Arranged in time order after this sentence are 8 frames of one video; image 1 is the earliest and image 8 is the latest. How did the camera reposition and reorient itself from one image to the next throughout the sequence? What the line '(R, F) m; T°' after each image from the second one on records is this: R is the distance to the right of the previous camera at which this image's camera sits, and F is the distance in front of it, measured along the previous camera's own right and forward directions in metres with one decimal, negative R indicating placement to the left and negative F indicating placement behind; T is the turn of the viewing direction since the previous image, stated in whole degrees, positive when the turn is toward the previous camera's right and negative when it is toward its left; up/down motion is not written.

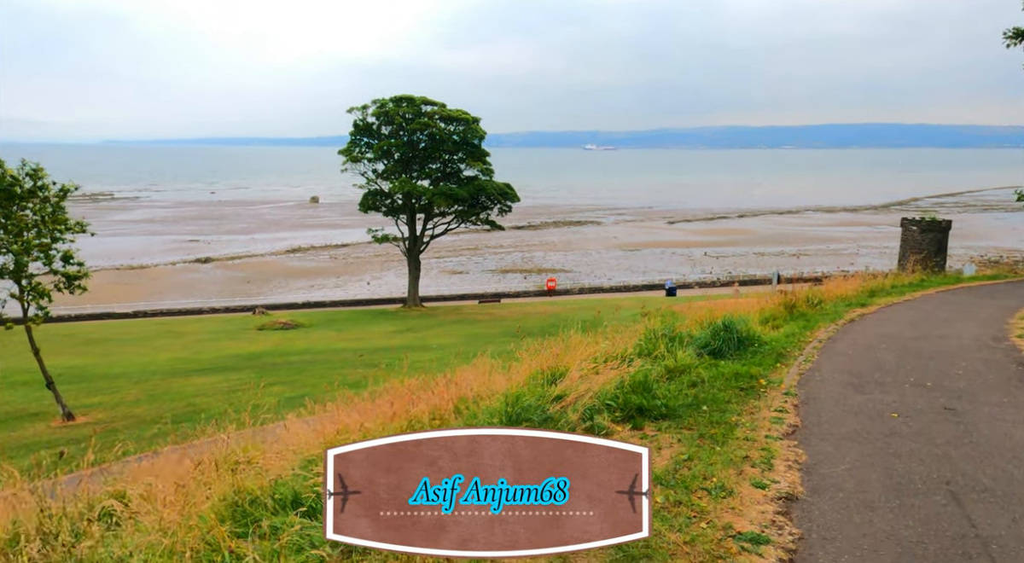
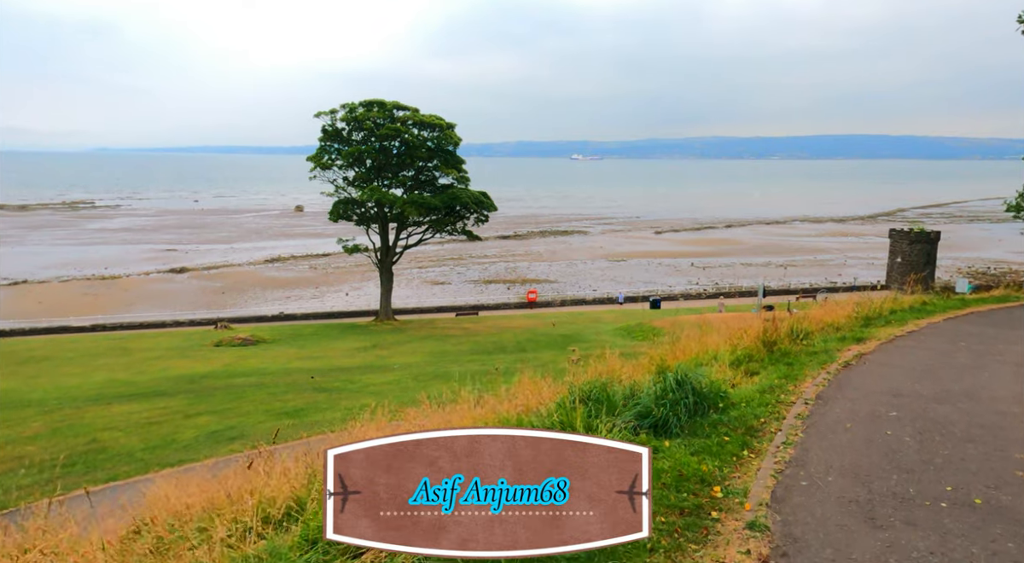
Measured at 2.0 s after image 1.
(+0.5, +1.1) m; +1°
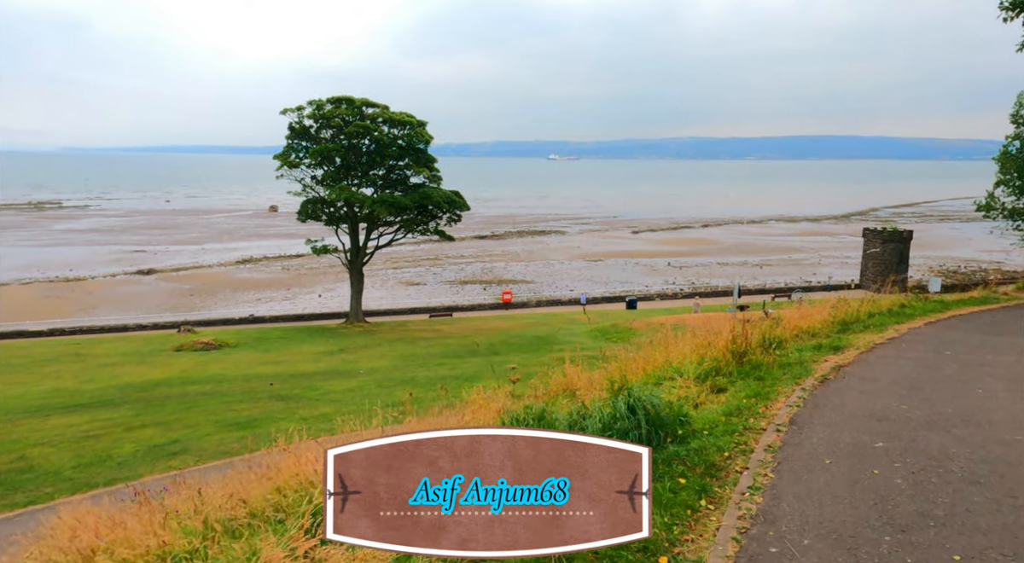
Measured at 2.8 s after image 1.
(+0.2, +0.5) m; +2°
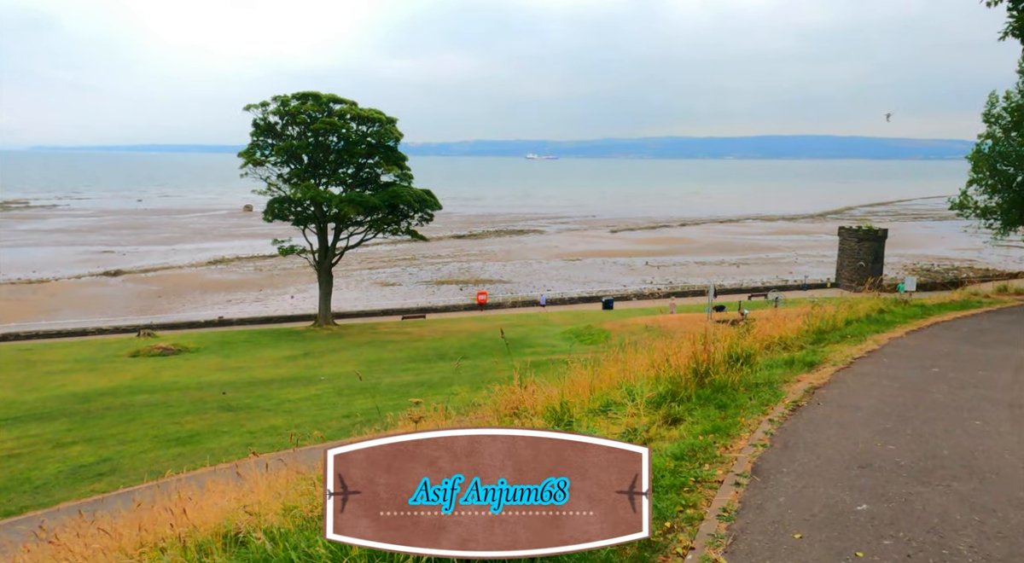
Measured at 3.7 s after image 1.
(+0.2, +0.6) m; +1°
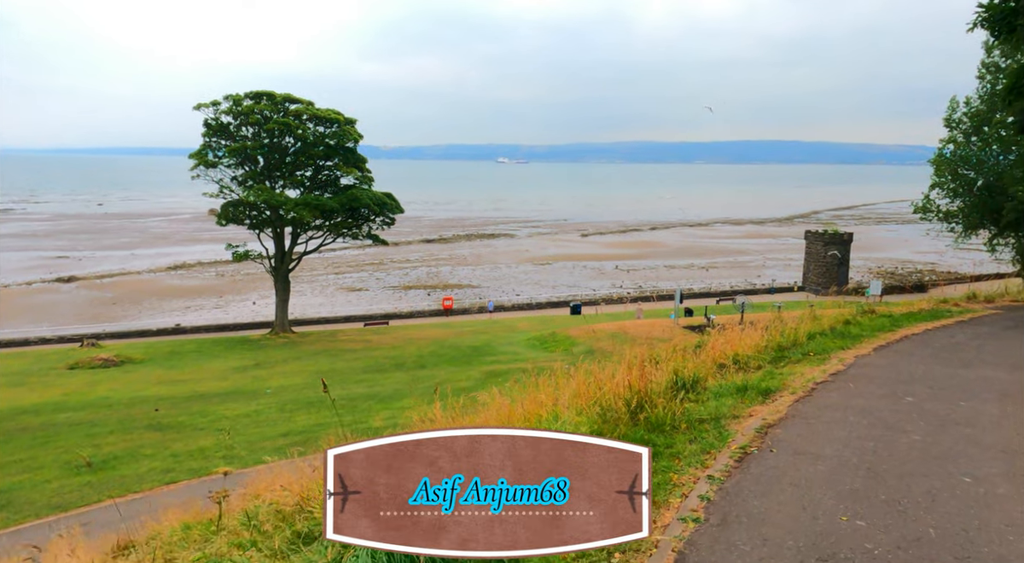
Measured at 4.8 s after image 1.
(+0.3, +0.7) m; +2°
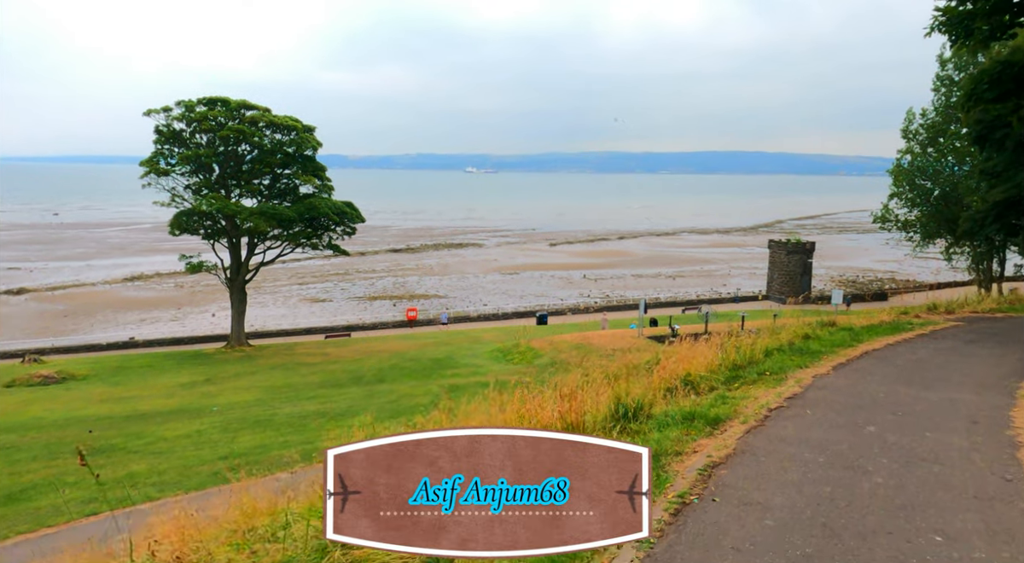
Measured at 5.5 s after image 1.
(+0.2, +0.4) m; +2°
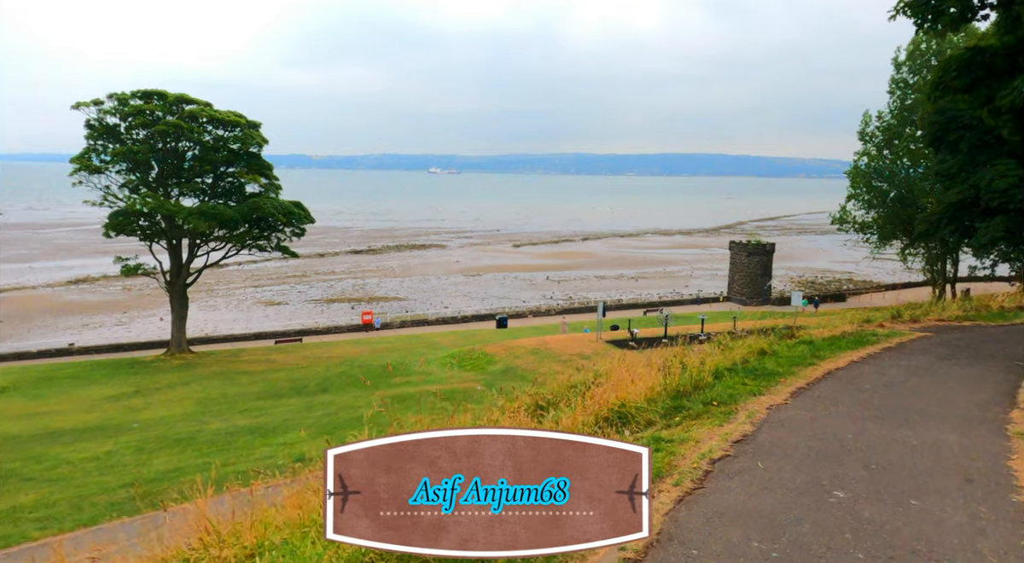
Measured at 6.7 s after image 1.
(+0.3, +0.9) m; +2°
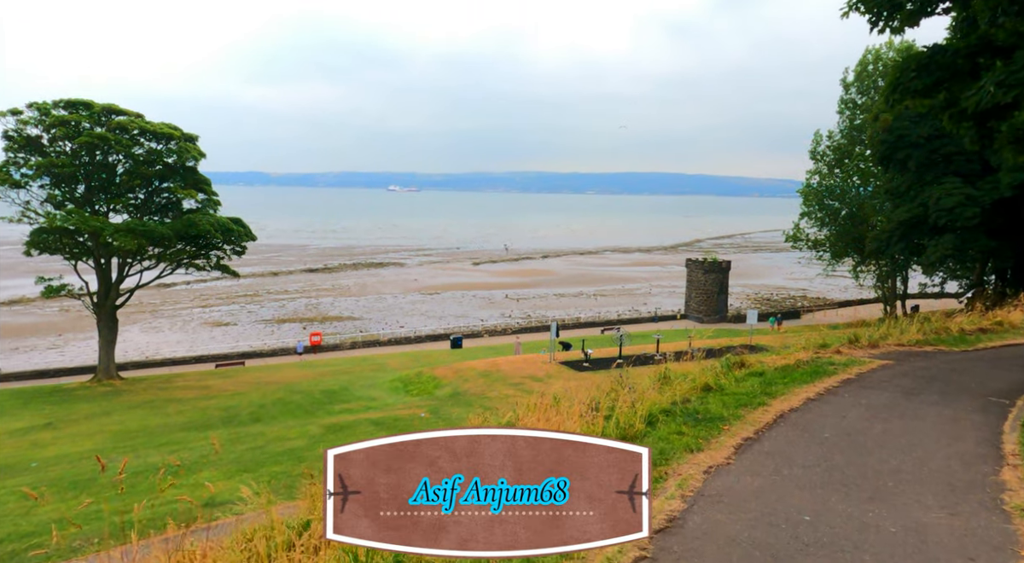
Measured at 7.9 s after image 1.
(+0.4, +0.9) m; +3°
